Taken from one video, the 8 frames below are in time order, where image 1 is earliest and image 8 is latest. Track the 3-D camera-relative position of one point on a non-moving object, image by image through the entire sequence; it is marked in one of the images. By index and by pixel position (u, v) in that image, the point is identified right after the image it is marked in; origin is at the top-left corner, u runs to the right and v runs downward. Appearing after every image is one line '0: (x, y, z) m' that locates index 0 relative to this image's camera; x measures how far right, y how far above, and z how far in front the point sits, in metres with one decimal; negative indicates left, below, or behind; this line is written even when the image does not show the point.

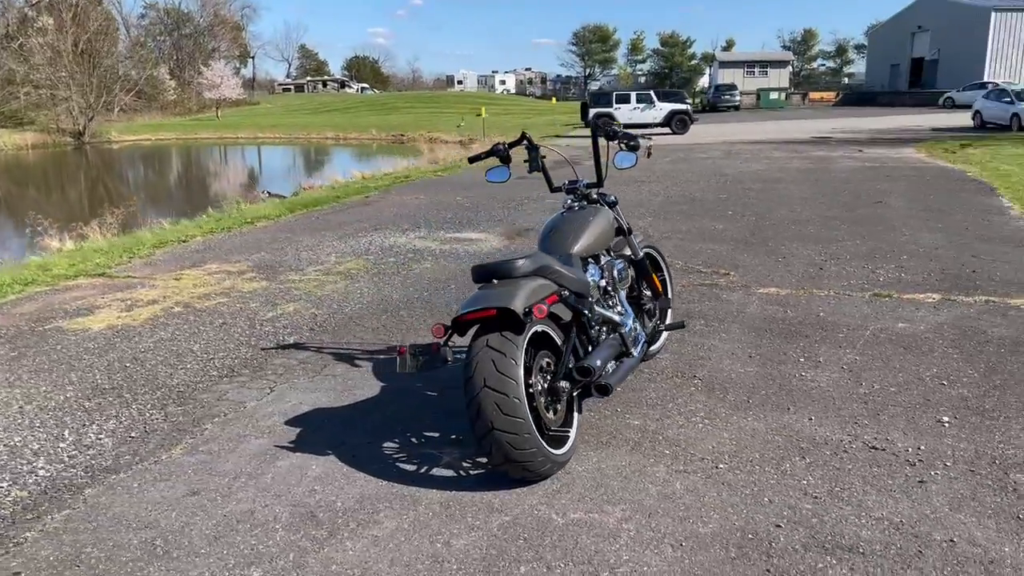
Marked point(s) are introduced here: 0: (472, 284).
0: (-0.3, 0.0, +7.3) m
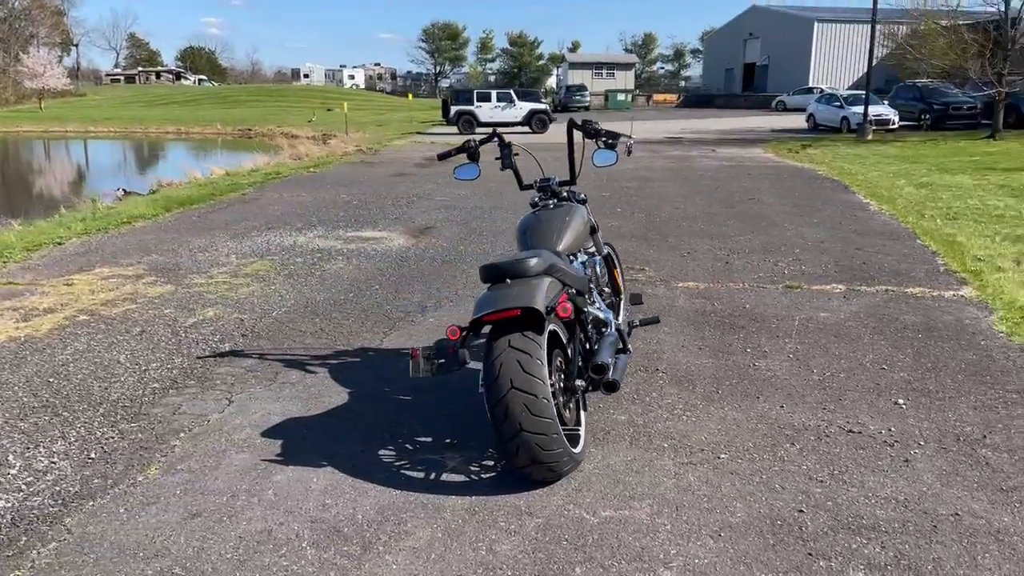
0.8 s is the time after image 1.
0: (-0.9, 0.0, +7.1) m
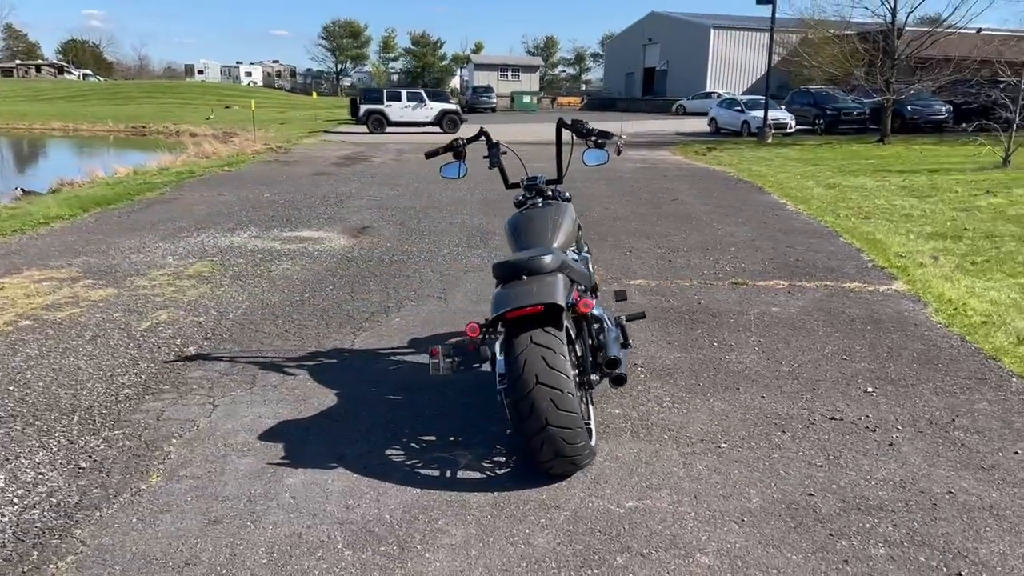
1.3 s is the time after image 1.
0: (-1.3, 0.0, +7.0) m
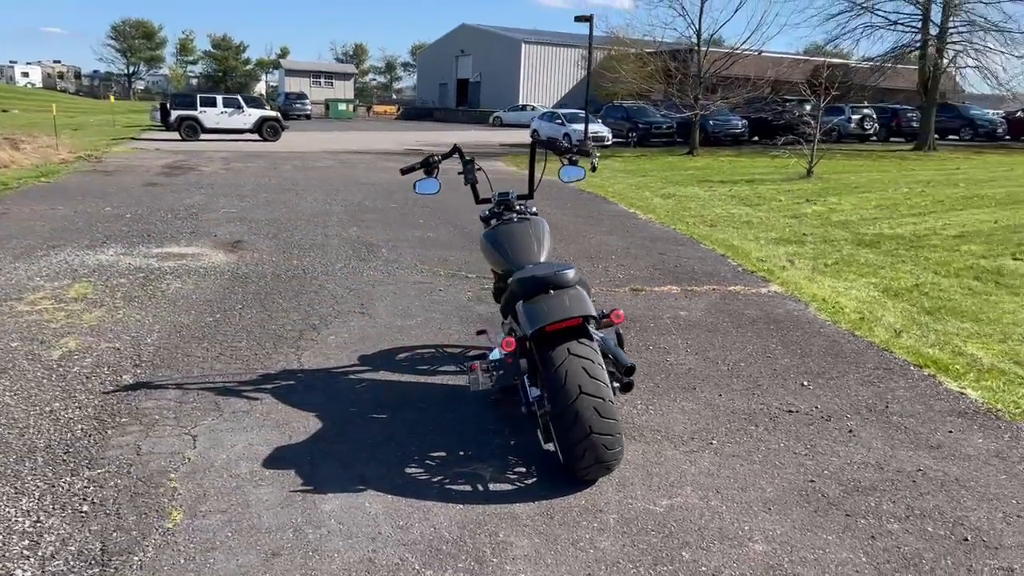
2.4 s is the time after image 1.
0: (-2.0, -0.1, +6.8) m
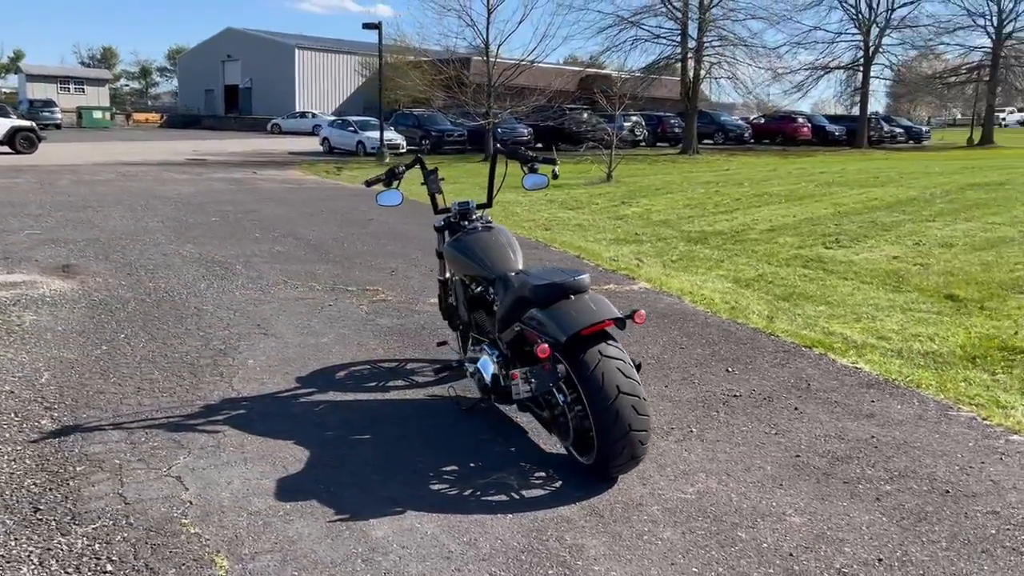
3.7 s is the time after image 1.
0: (-2.6, -0.3, +6.2) m
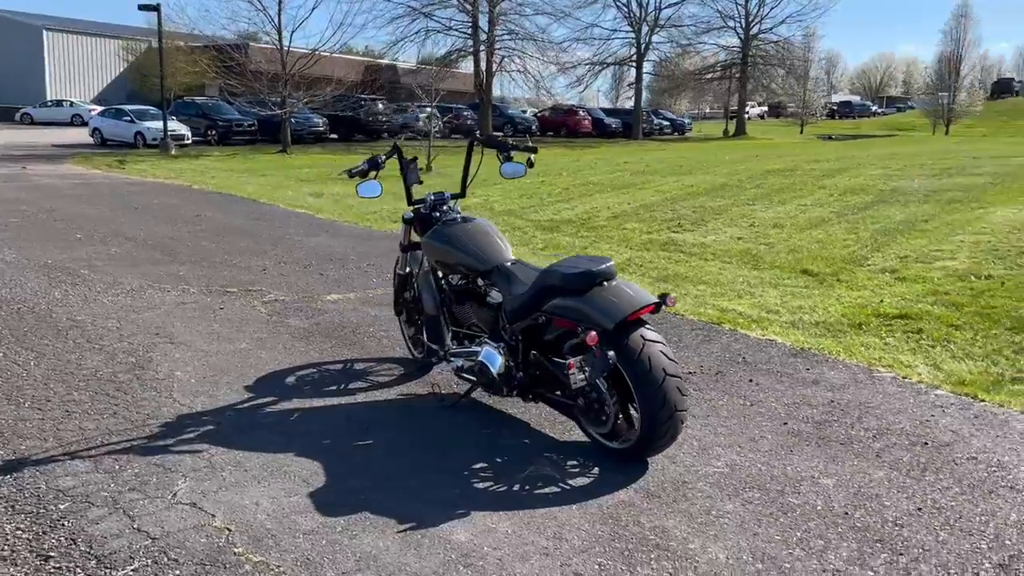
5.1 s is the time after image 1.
0: (-3.1, -0.4, +5.4) m
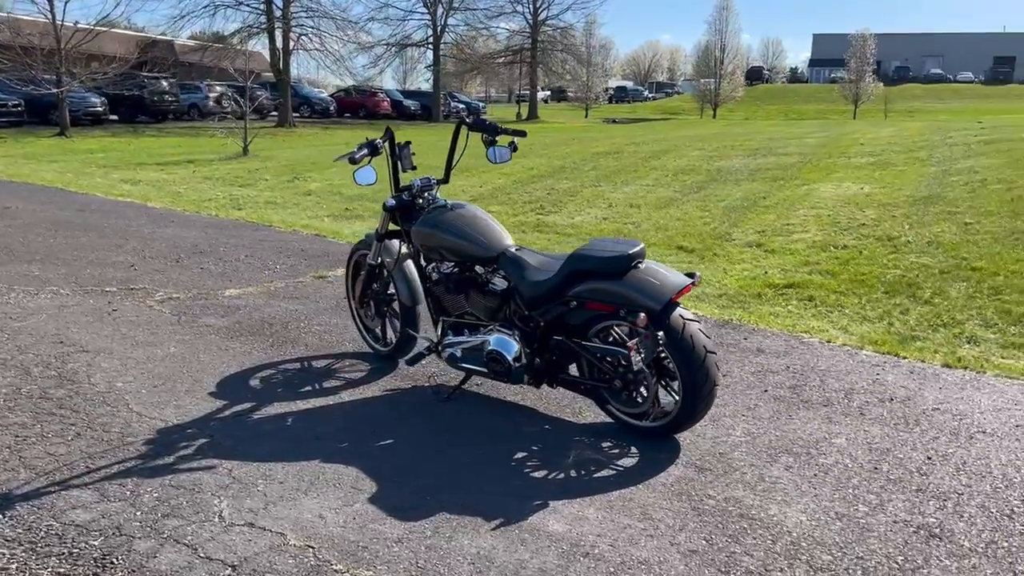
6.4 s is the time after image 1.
0: (-3.3, -0.4, +4.6) m
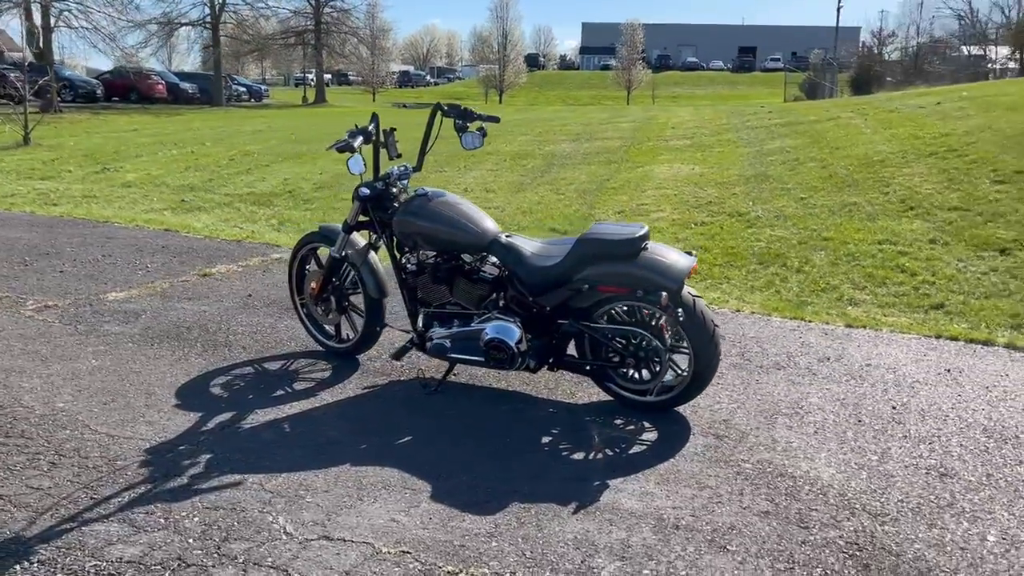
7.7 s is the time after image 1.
0: (-3.3, -0.5, +3.8) m
